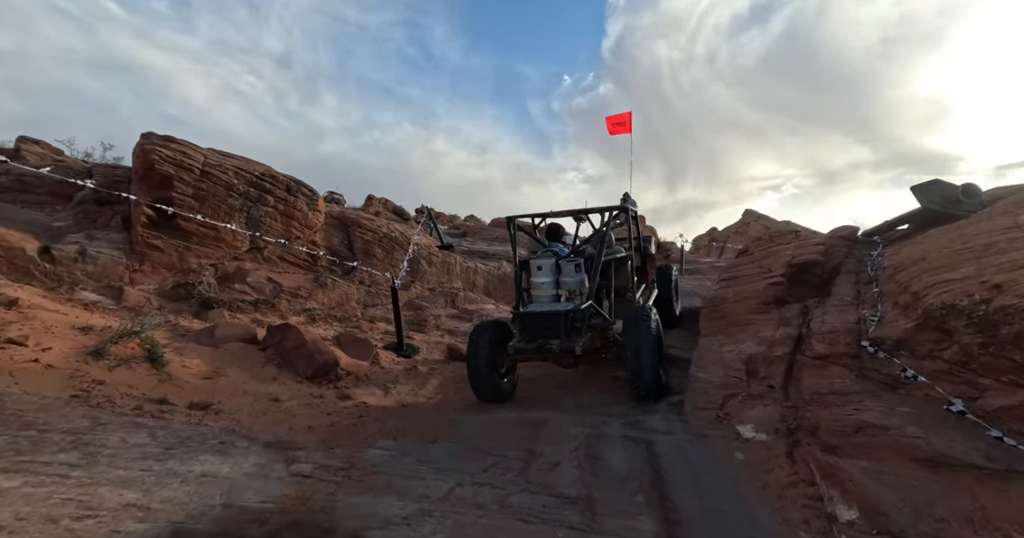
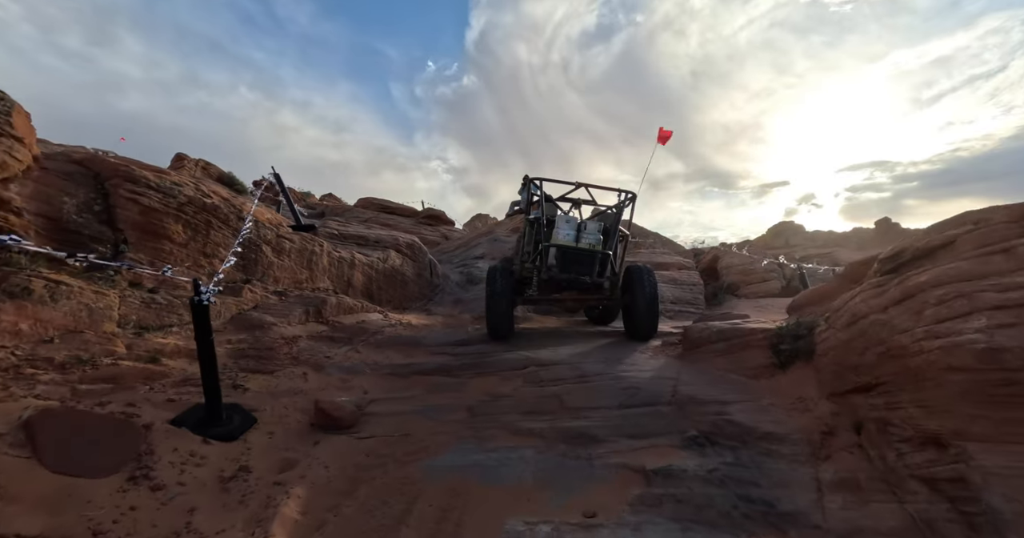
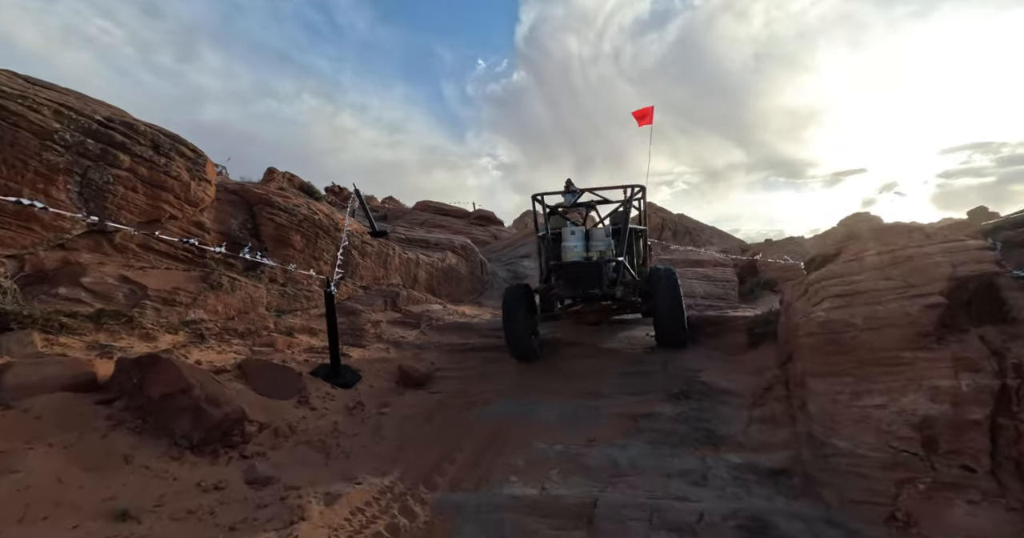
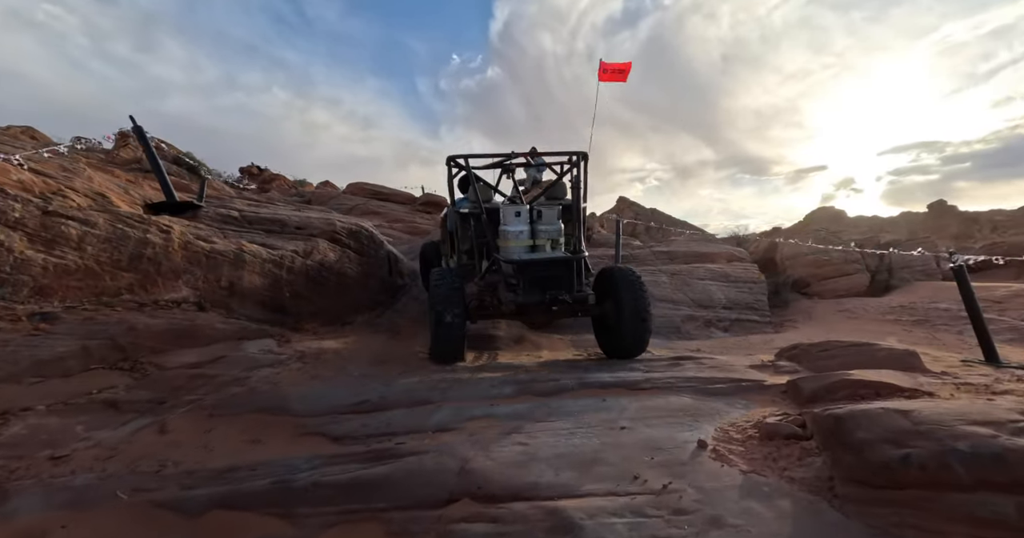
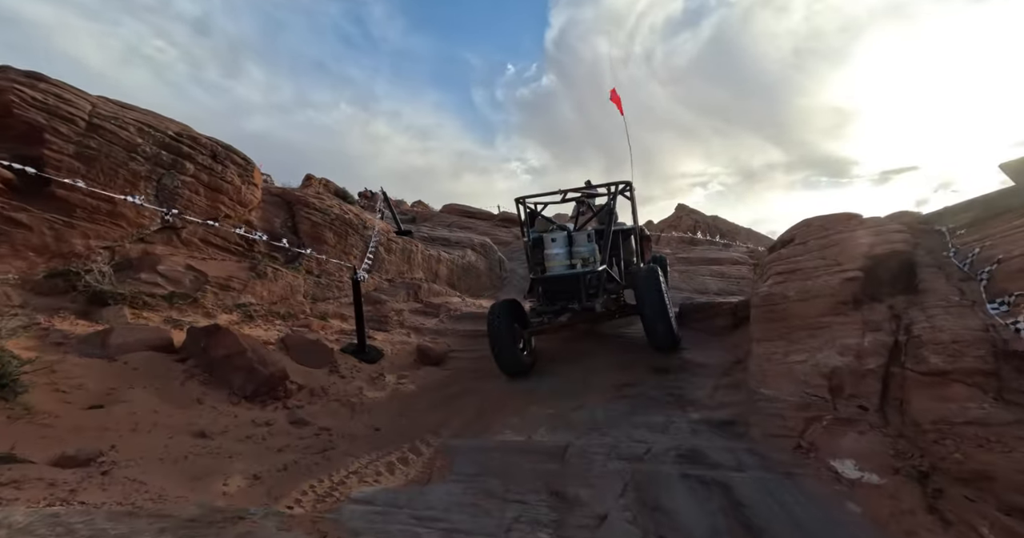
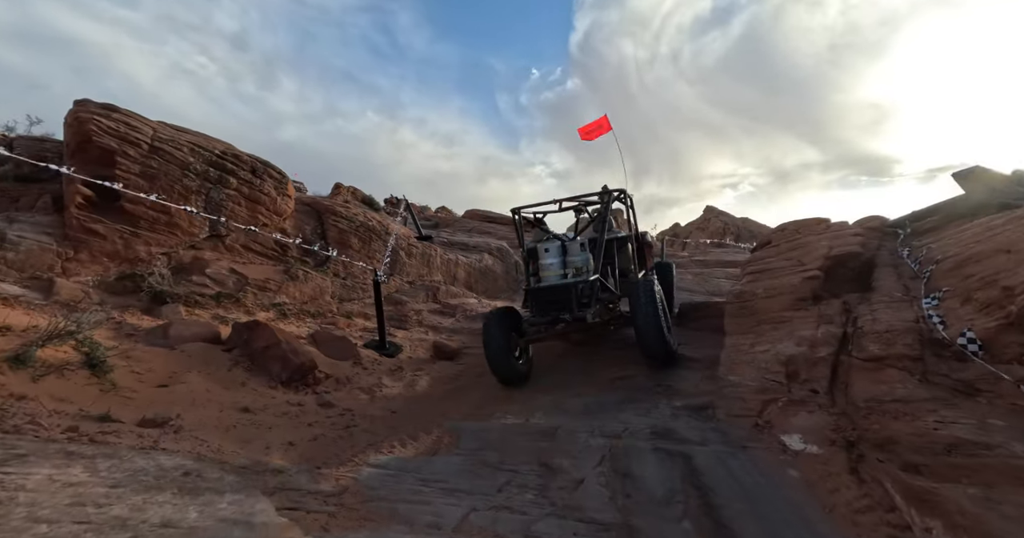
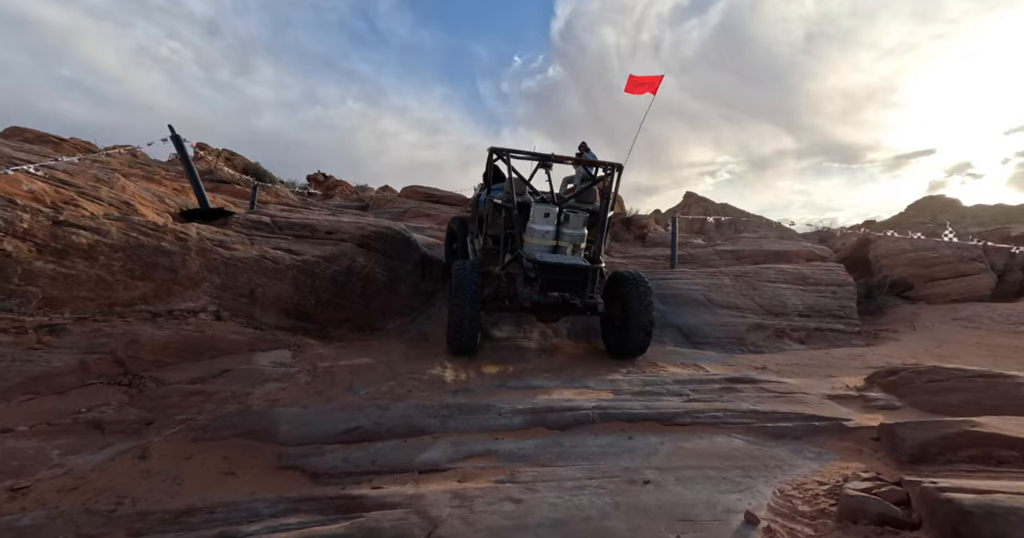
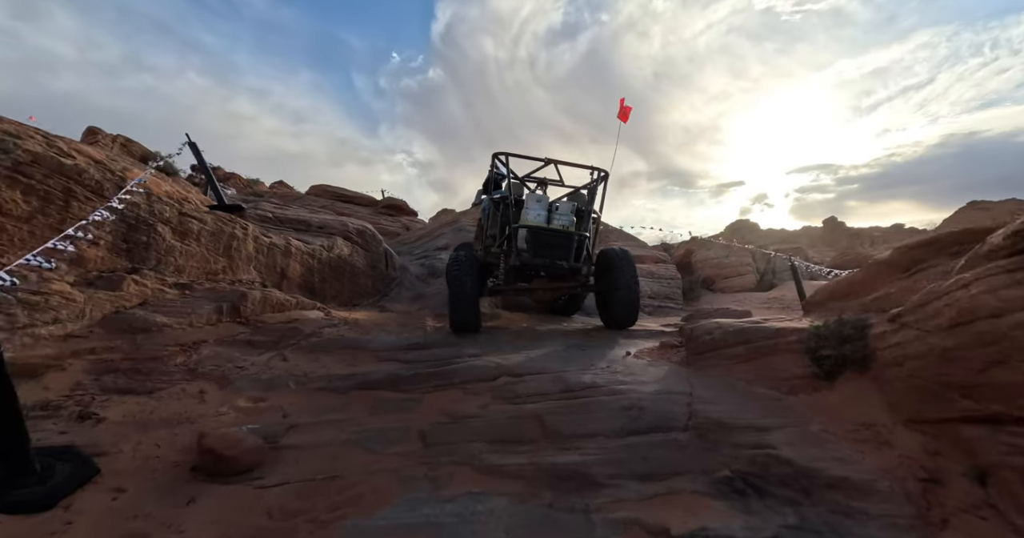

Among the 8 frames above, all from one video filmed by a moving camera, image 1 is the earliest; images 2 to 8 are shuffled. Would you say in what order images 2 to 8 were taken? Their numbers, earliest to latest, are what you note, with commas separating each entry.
6, 5, 3, 2, 8, 4, 7
